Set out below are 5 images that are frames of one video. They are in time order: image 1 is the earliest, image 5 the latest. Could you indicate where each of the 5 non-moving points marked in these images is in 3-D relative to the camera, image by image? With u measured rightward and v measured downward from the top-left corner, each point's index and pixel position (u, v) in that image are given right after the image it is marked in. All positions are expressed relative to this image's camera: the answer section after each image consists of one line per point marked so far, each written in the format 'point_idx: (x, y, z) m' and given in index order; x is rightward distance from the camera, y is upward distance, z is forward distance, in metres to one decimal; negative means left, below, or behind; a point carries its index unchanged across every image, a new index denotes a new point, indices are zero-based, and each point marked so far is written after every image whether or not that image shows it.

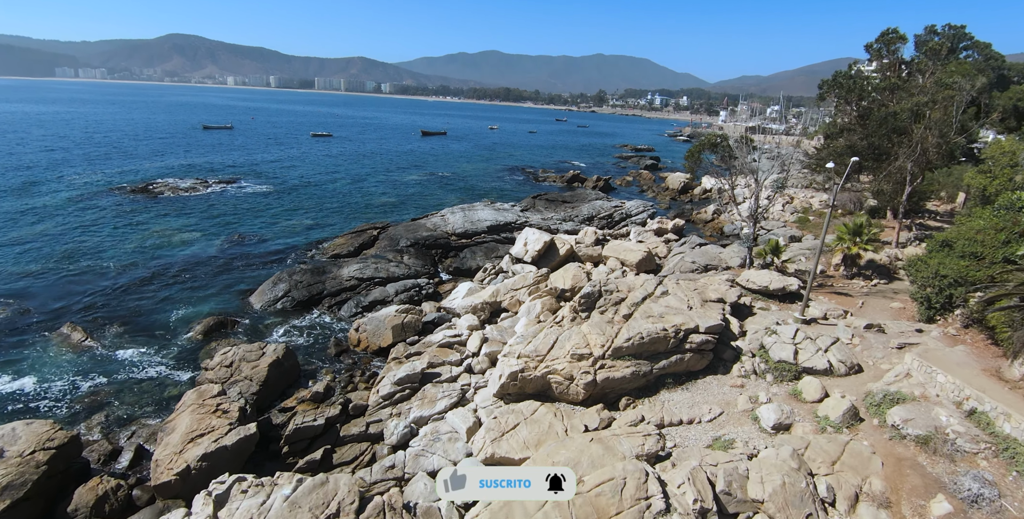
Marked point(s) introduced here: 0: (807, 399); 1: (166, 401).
0: (+8.3, -3.9, +14.2) m
1: (-11.5, -4.7, +16.7) m
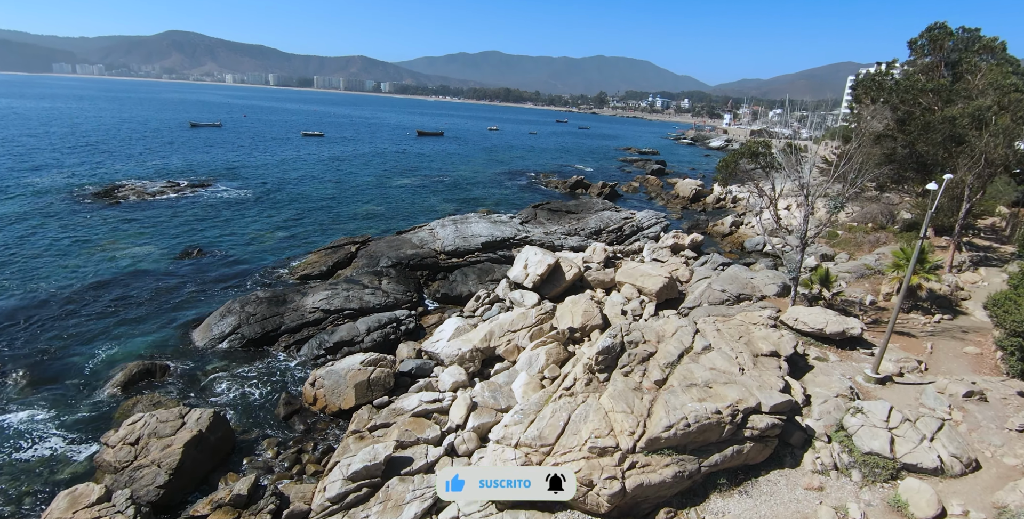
0: (+8.2, -5.2, +10.2) m
1: (-11.6, -5.8, +12.6) m
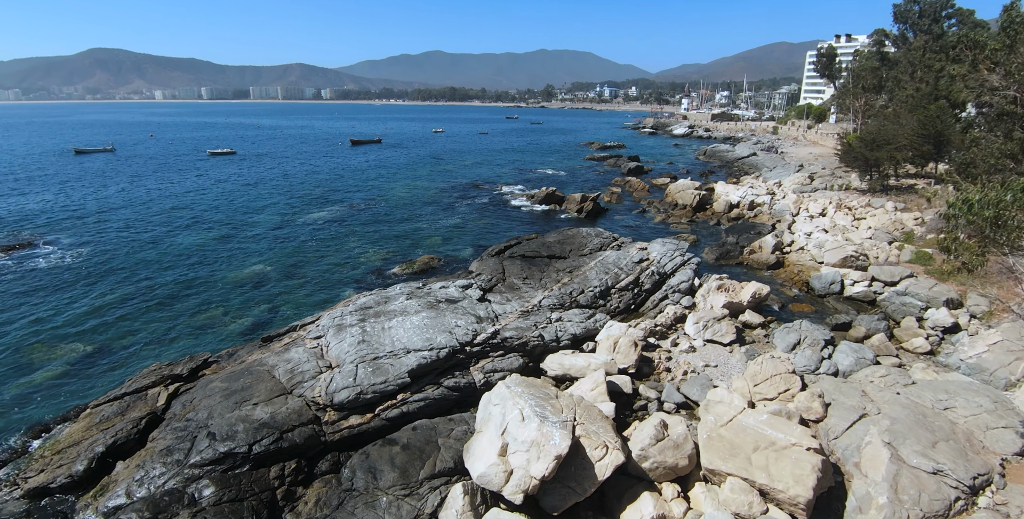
0: (+8.8, -8.3, -2.0) m
1: (-11.0, -10.7, -1.1) m
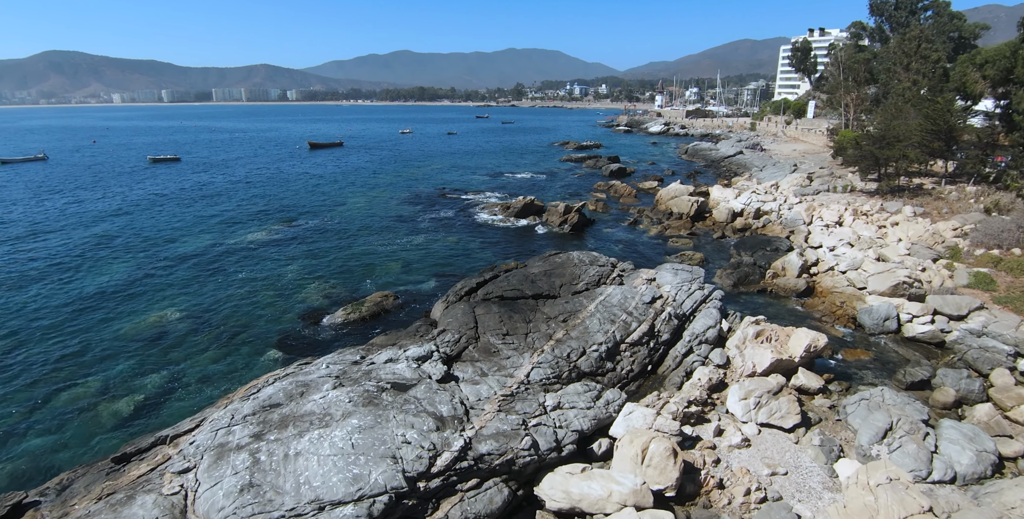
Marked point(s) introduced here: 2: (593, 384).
0: (+9.4, -9.7, -7.0) m
1: (-10.4, -12.6, -7.1) m
2: (+2.4, -3.6, +14.3) m
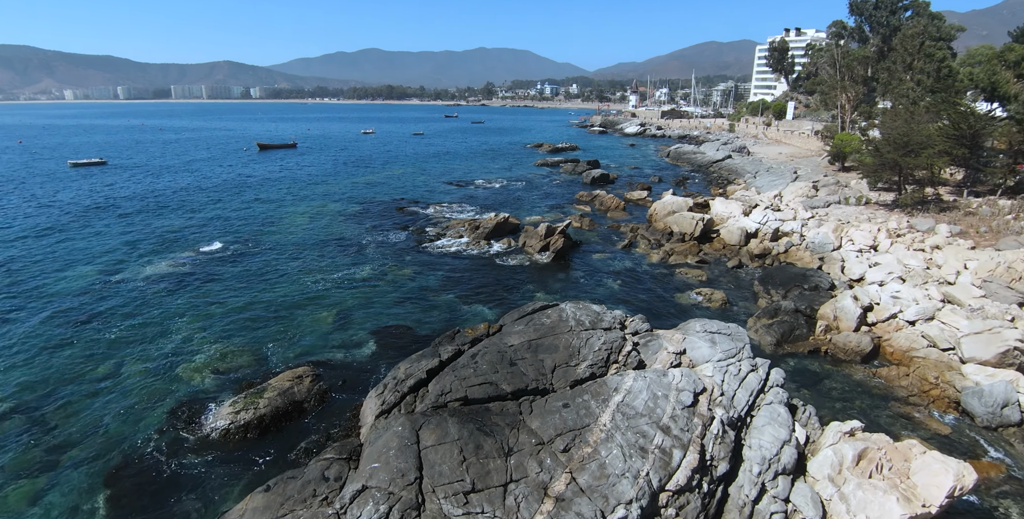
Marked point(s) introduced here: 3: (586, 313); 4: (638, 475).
0: (+10.1, -11.6, -12.9) m
1: (-9.6, -14.6, -14.1) m
2: (+1.9, -5.5, +8.0) m
3: (+2.3, -1.8, +15.8) m
4: (+2.5, -4.3, +10.0) m
